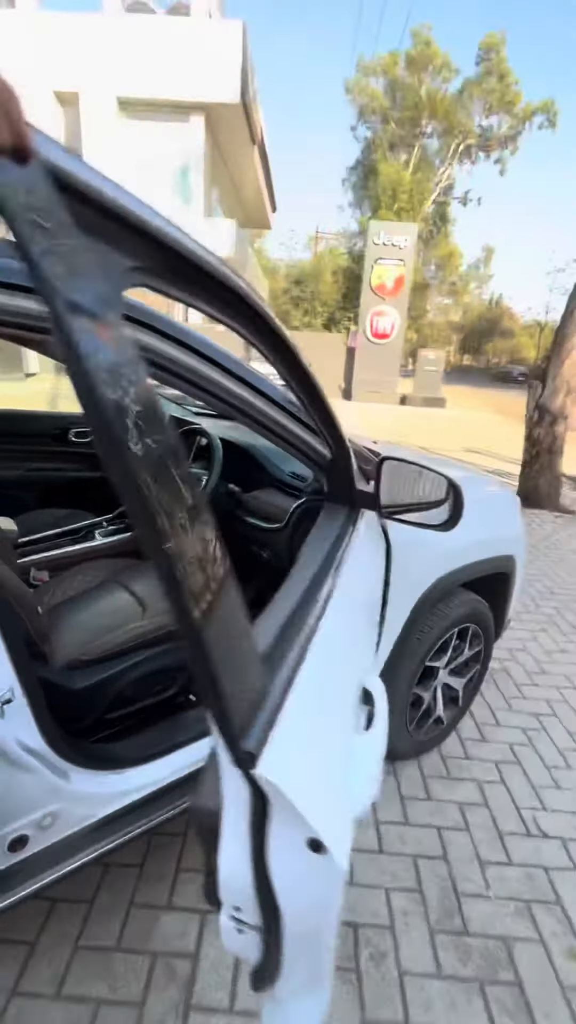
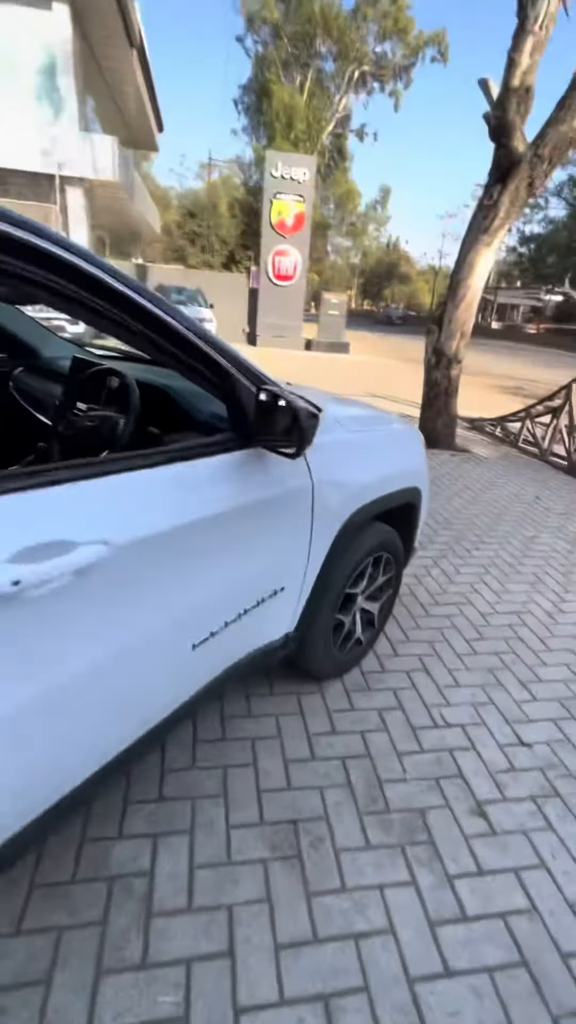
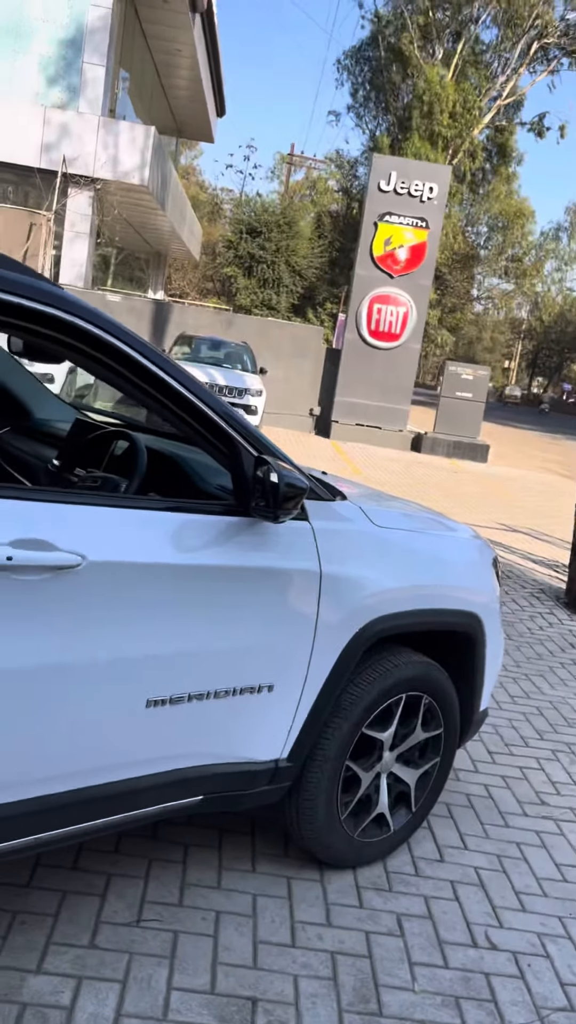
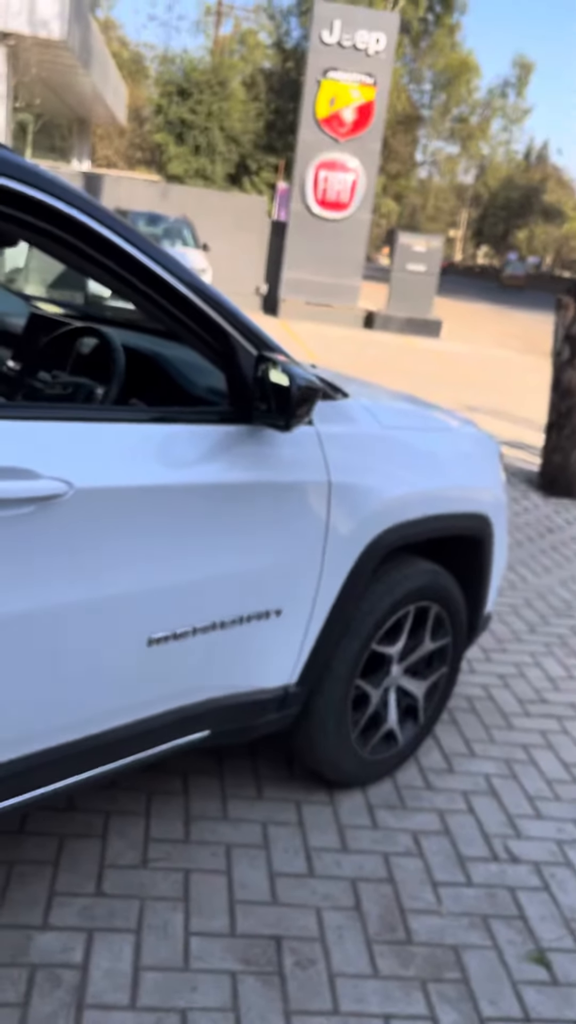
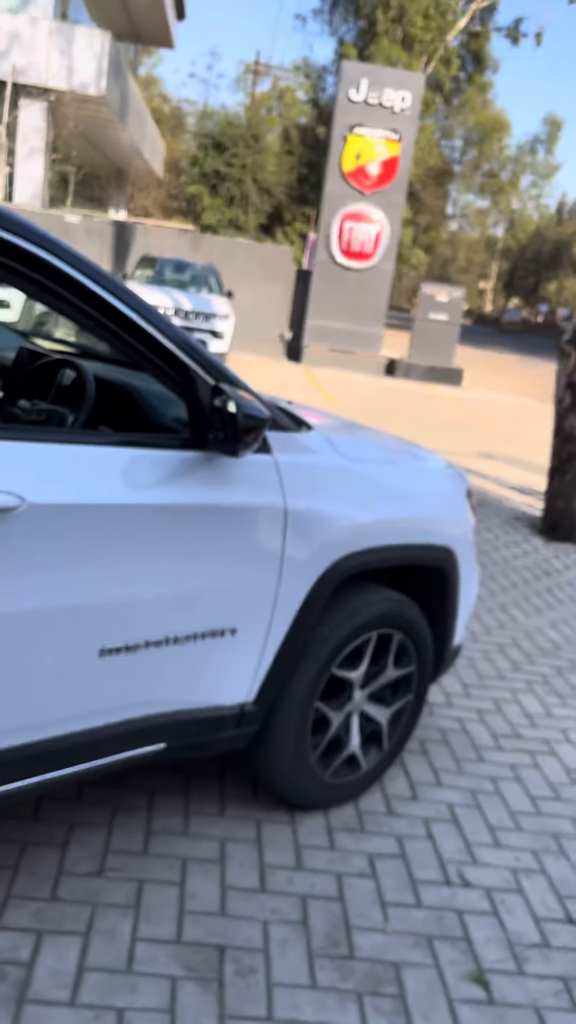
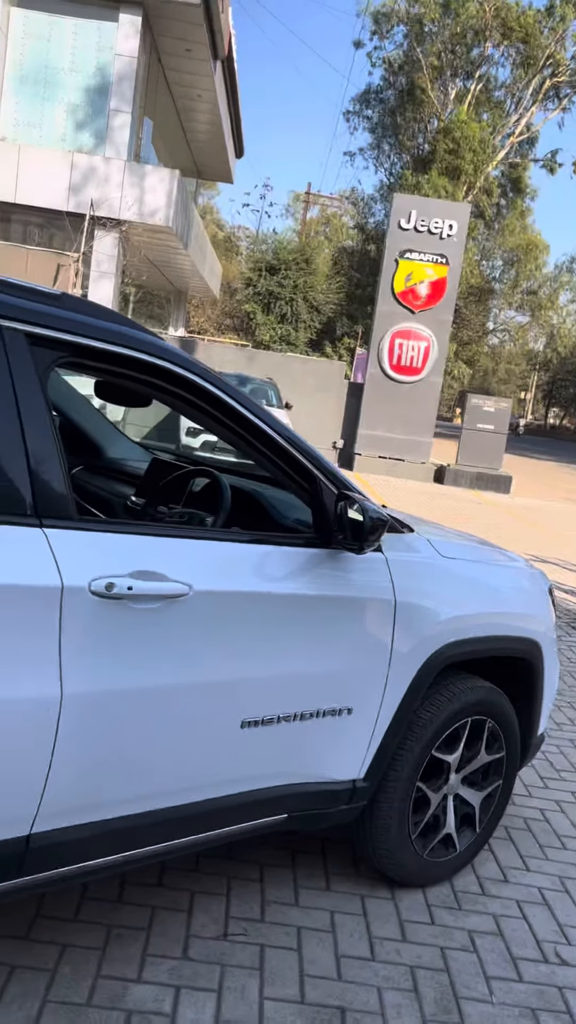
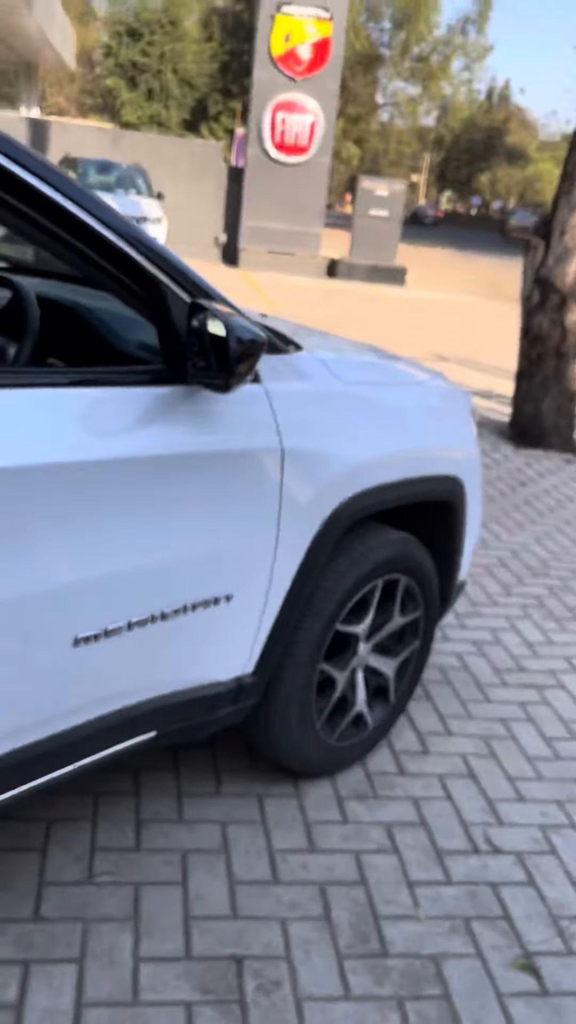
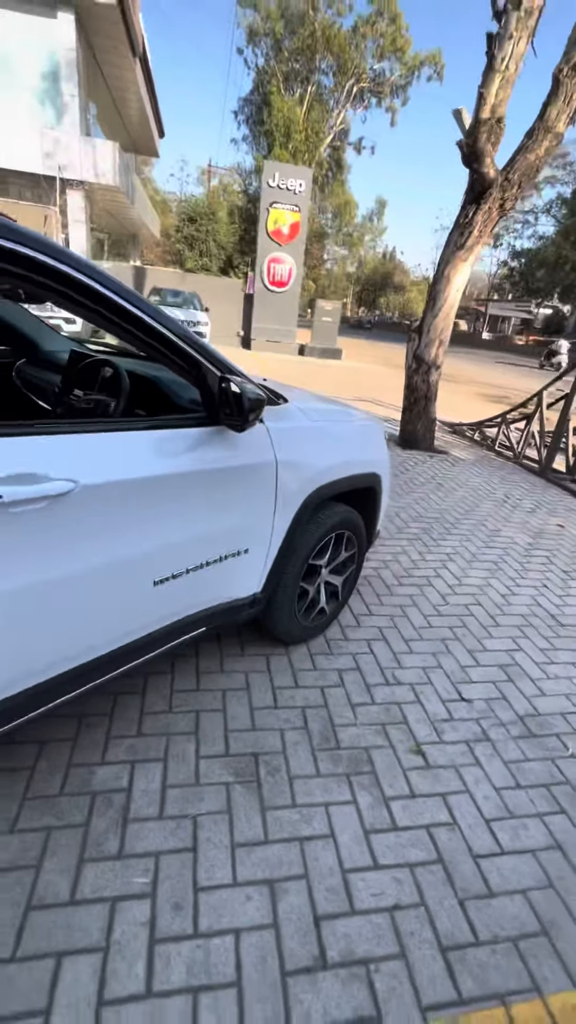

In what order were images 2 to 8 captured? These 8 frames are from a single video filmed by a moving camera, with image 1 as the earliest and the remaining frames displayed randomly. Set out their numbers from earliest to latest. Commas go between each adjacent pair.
2, 8, 7, 4, 5, 3, 6
